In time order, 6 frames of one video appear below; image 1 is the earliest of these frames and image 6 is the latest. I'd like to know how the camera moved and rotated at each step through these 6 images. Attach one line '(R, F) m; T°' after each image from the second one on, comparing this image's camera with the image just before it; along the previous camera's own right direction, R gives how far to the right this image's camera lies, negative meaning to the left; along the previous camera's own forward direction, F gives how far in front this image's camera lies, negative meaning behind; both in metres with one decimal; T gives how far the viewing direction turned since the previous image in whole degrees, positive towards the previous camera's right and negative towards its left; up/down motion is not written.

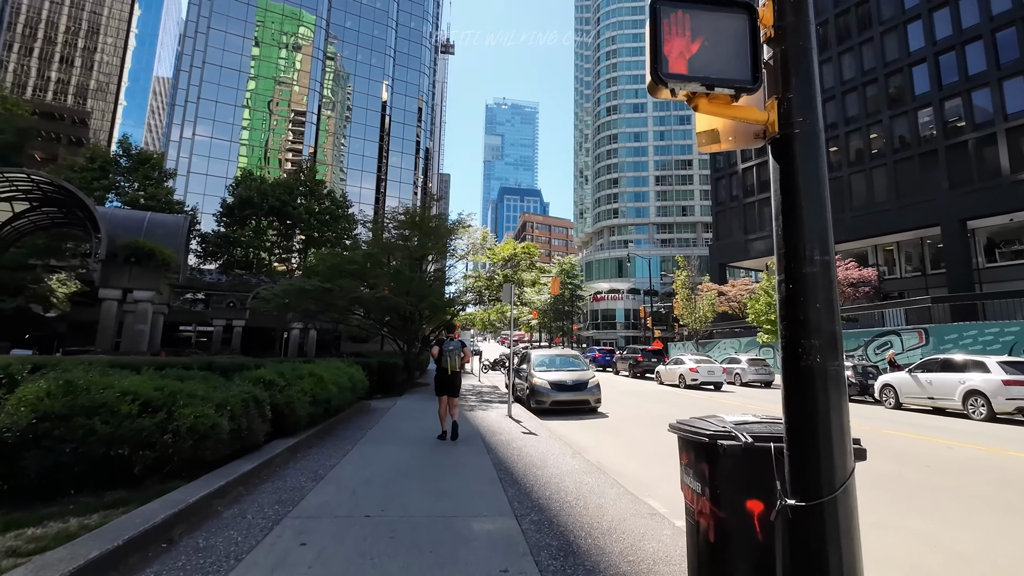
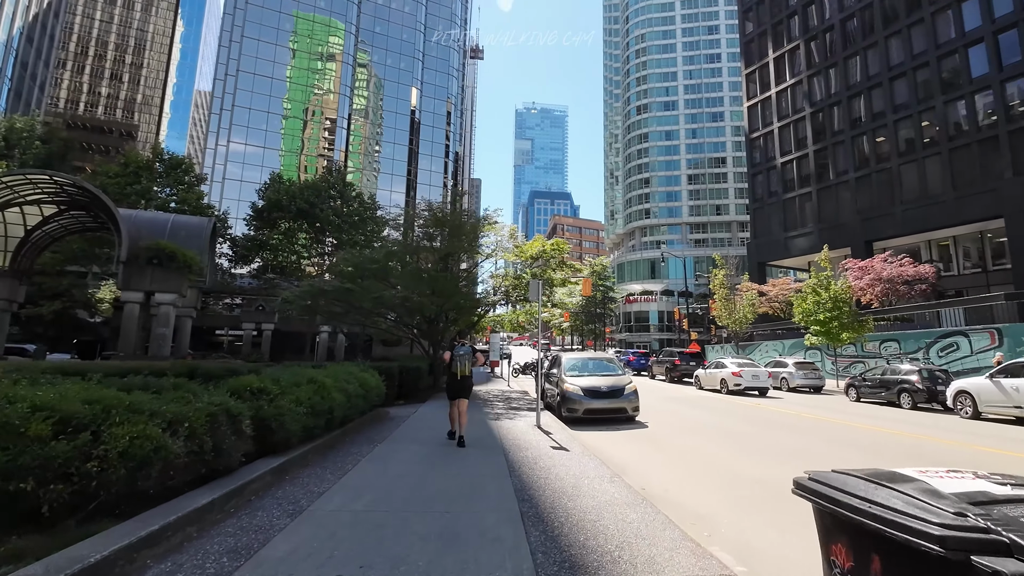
(+0.1, +1.0) m; -3°
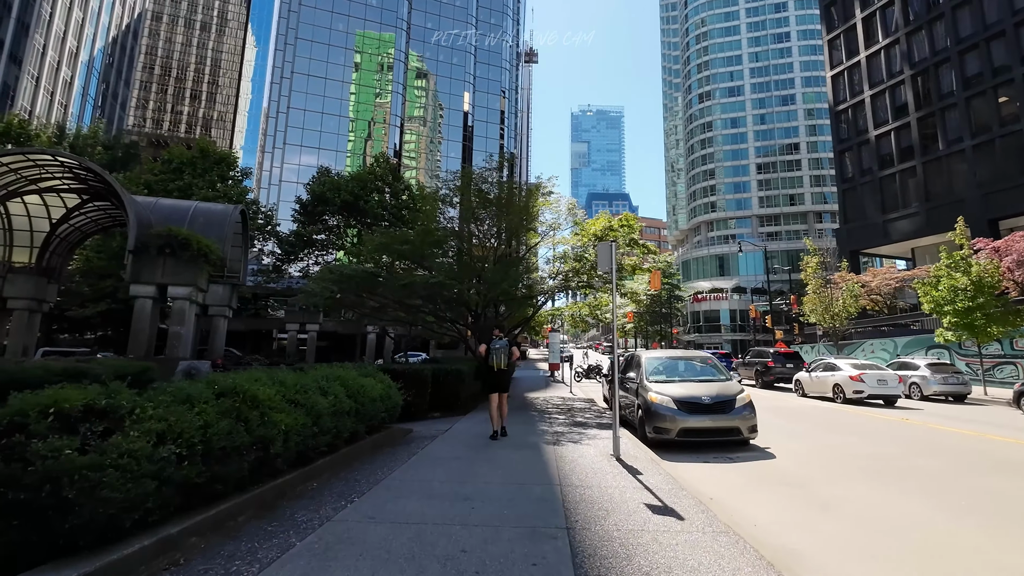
(0.0, +2.9) m; -6°
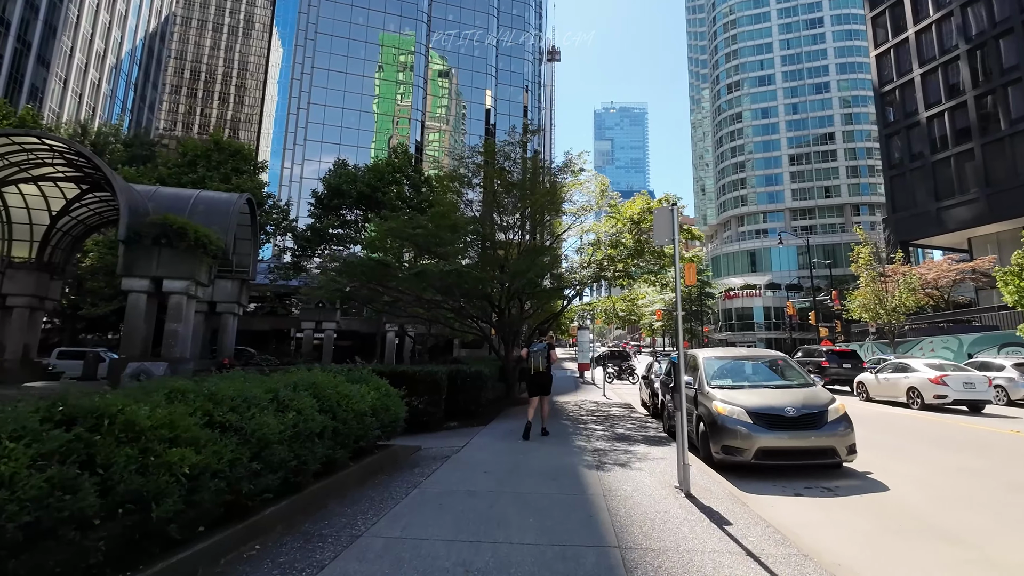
(-0.1, +1.5) m; -3°
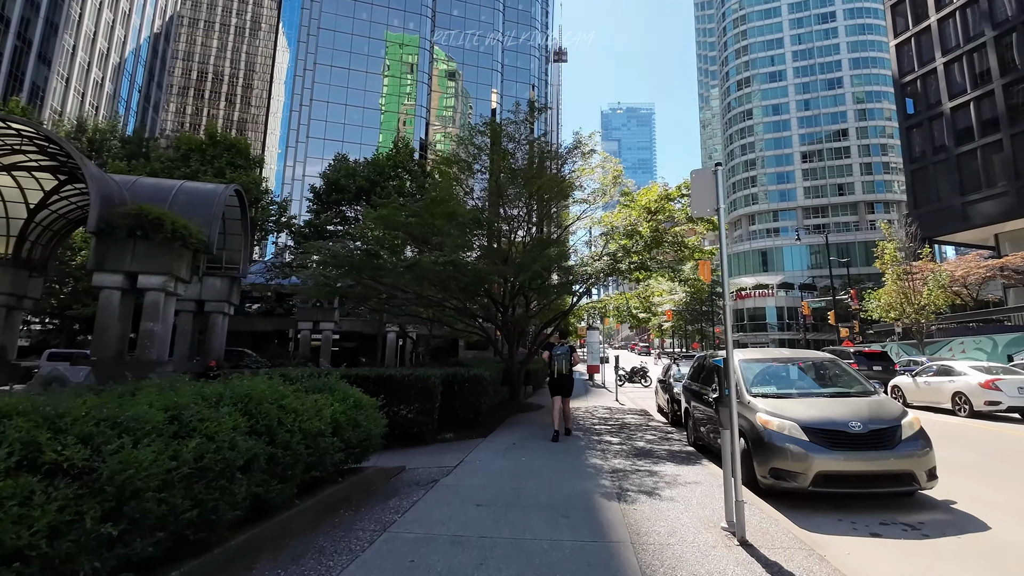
(+0.1, +1.1) m; -1°
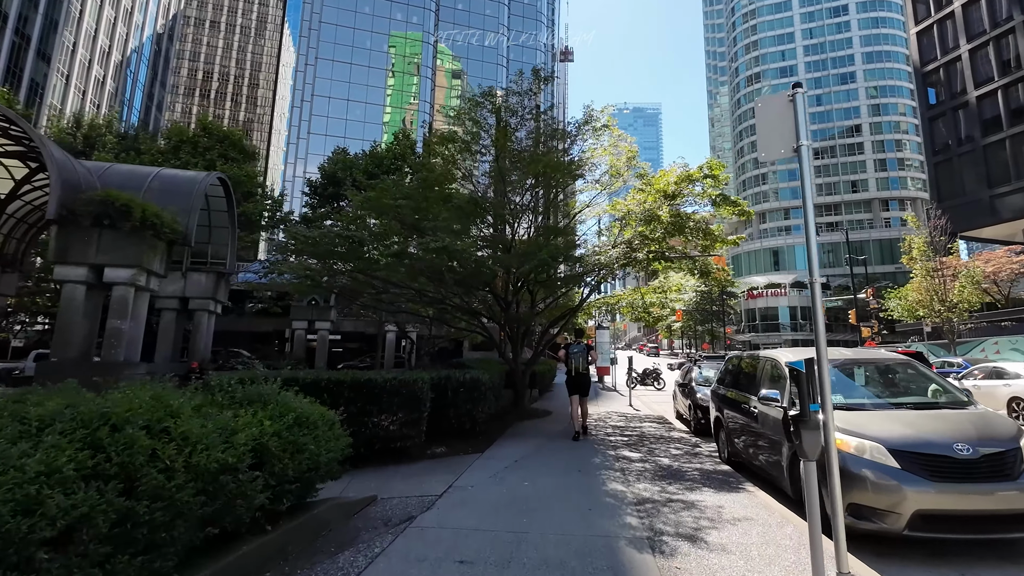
(+0.1, +1.2) m; -1°
